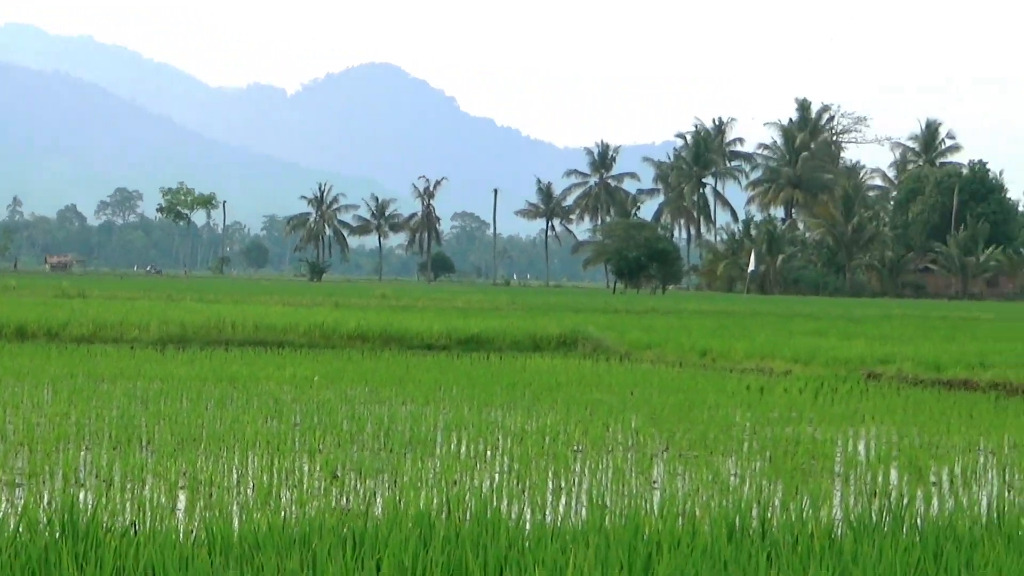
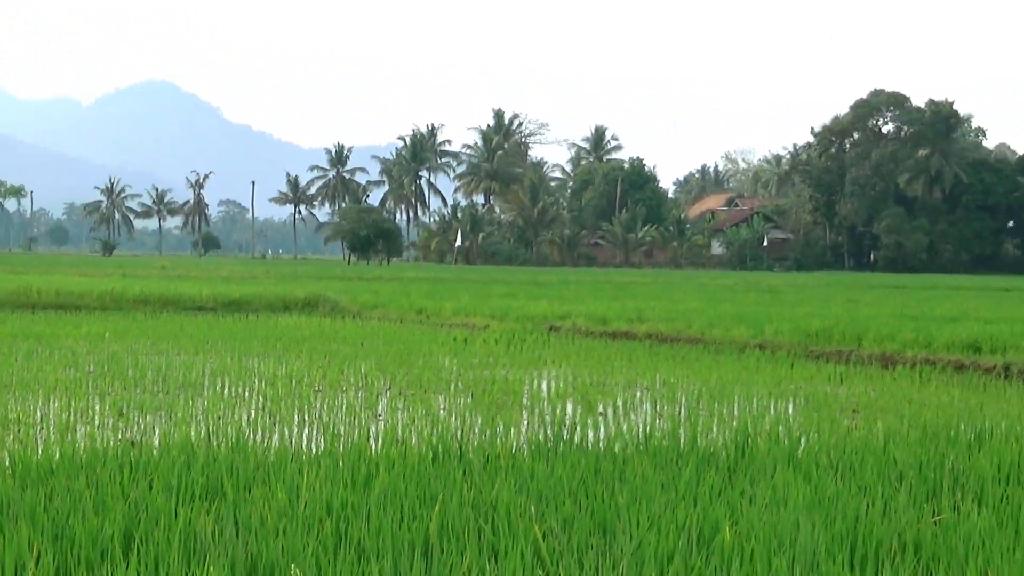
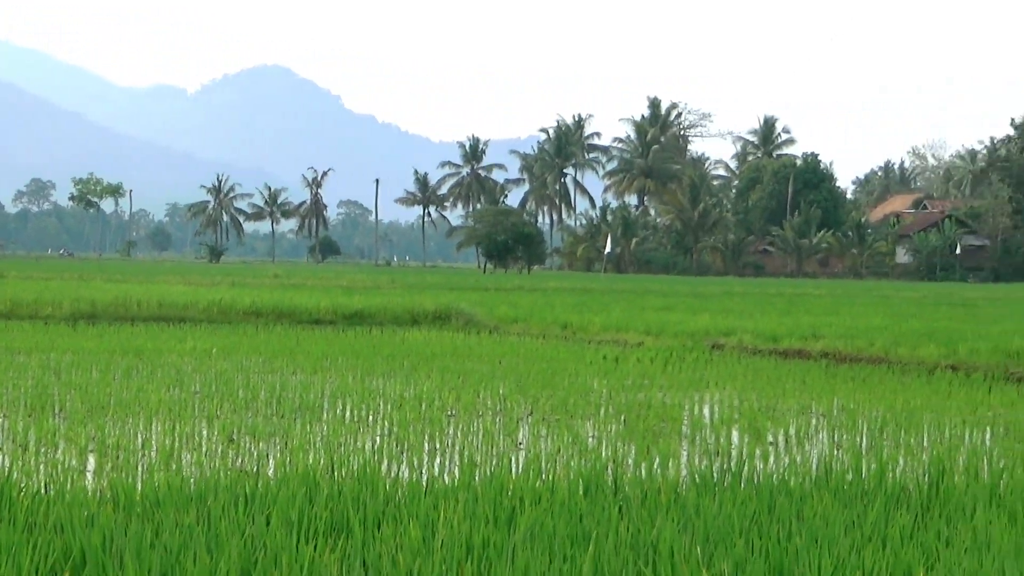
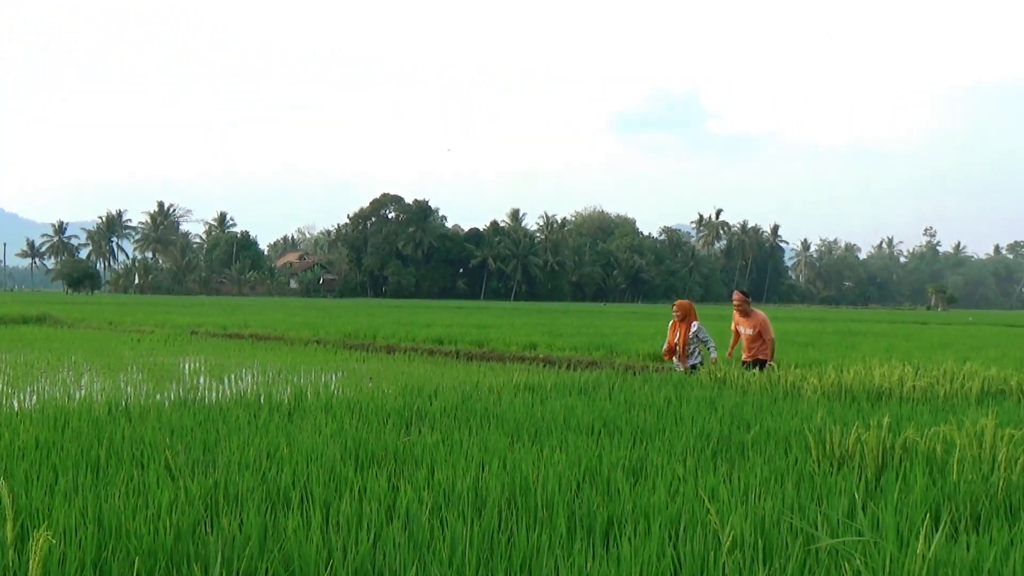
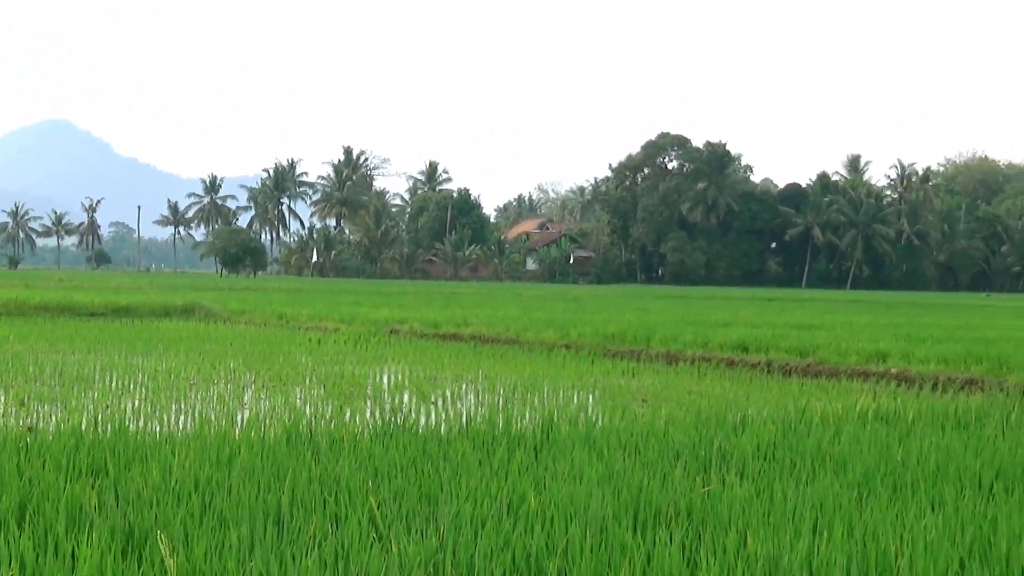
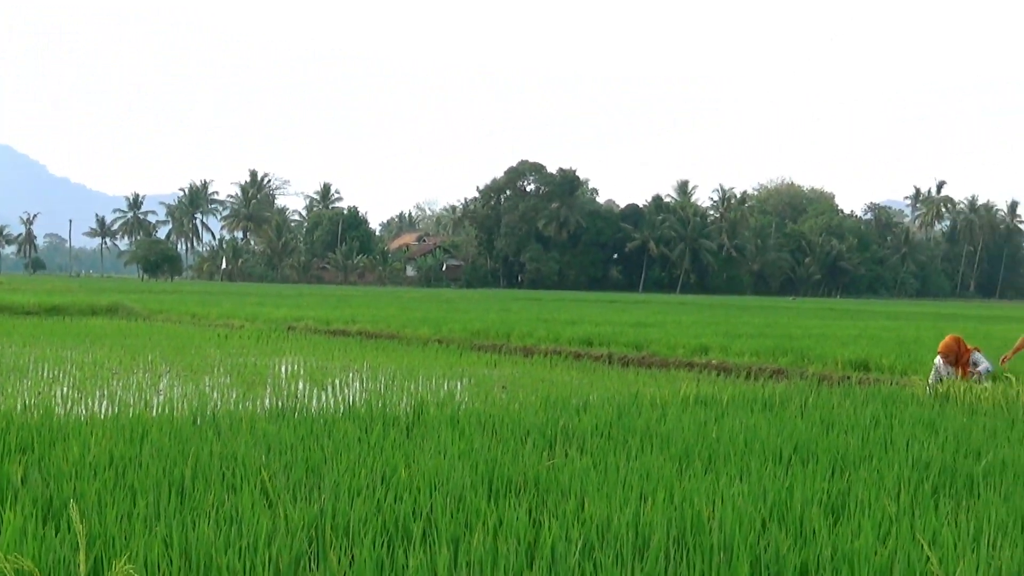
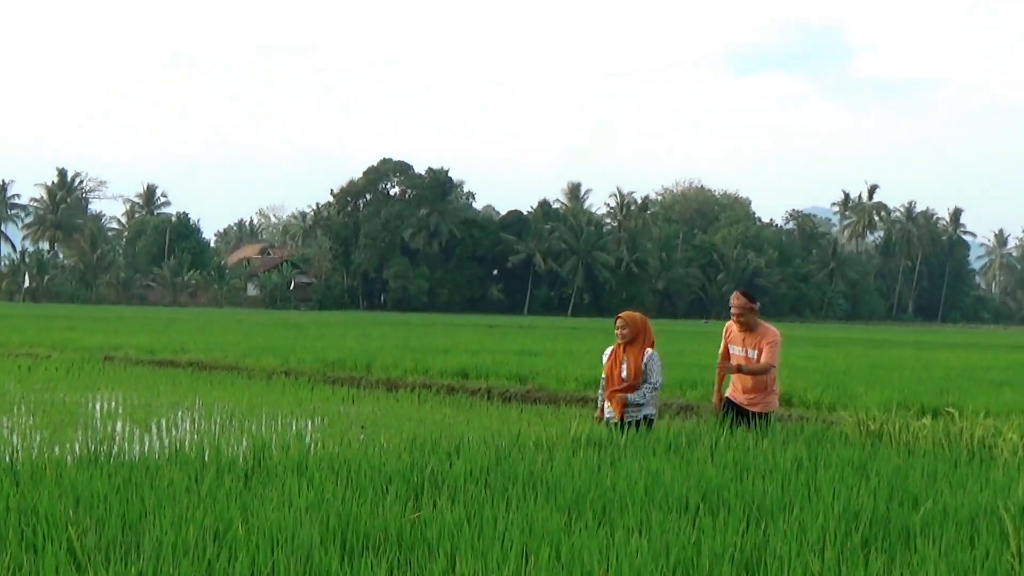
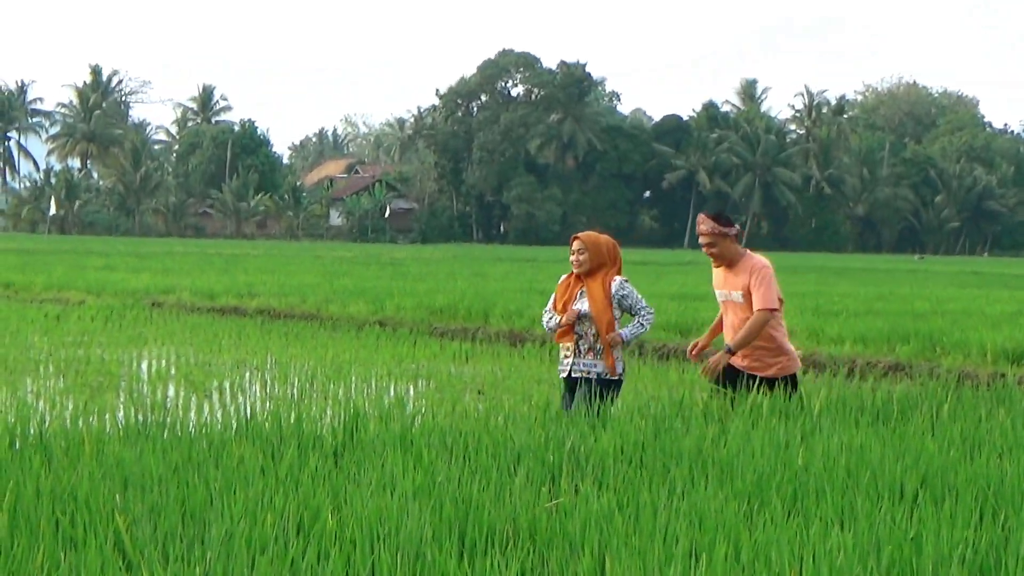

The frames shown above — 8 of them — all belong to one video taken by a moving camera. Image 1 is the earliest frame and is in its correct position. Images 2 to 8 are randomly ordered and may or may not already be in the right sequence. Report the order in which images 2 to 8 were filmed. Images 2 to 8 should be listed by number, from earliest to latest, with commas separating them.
3, 2, 5, 6, 4, 7, 8
